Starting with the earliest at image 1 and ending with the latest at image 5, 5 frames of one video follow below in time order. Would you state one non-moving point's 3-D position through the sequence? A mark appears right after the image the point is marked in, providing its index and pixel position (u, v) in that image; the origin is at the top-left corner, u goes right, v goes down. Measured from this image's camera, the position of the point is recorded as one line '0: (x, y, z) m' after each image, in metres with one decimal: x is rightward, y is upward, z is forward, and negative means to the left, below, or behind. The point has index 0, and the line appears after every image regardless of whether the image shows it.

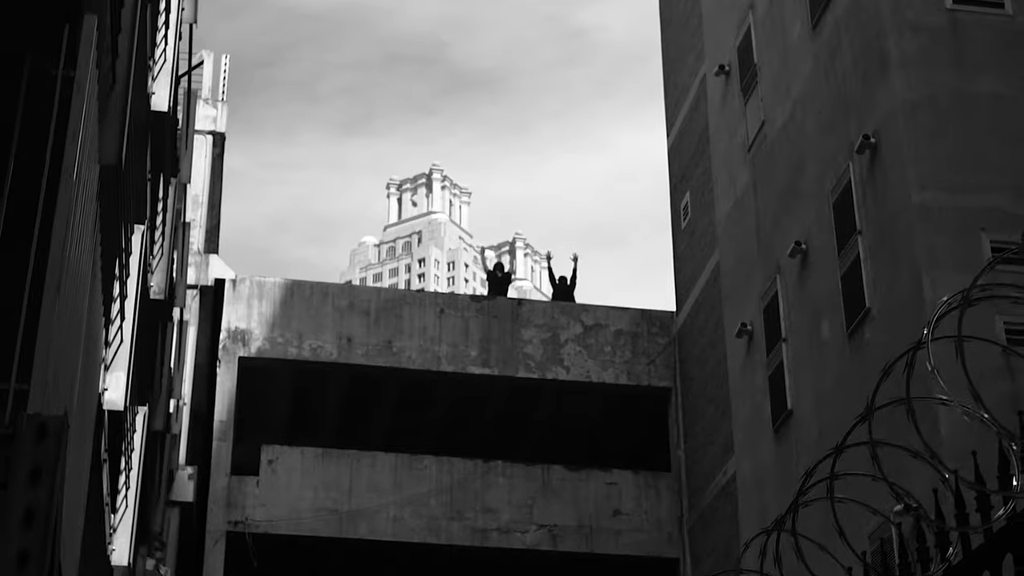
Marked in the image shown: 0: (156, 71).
0: (-4.0, +2.4, +17.9) m
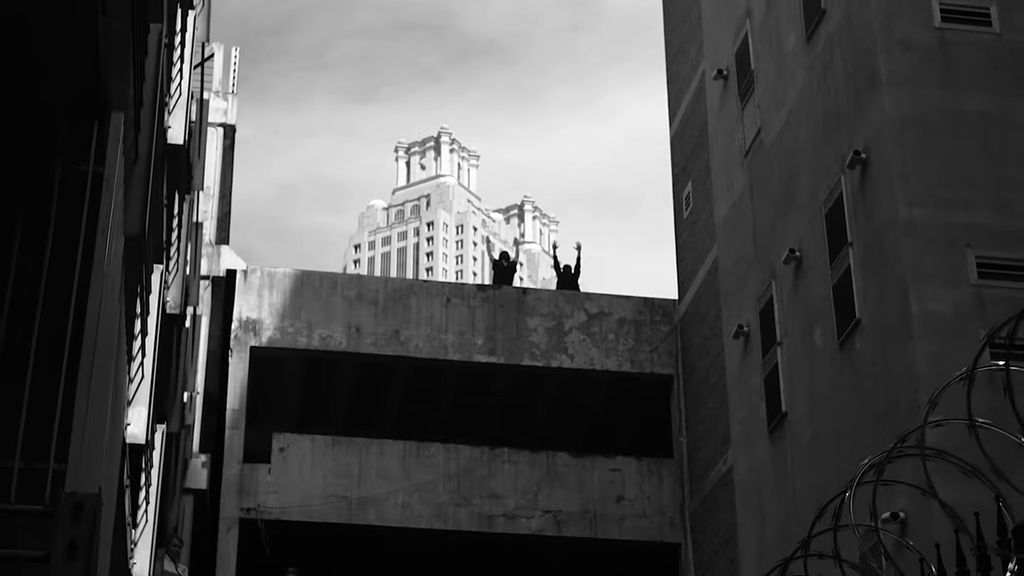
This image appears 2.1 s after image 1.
0: (-4.0, +2.1, +18.6) m
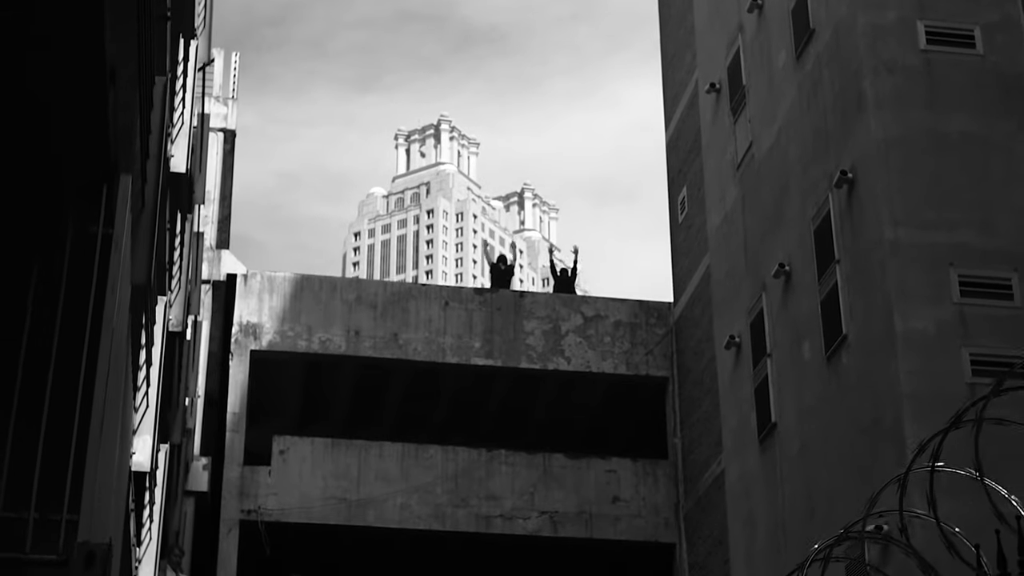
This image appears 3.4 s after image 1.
0: (-4.1, +1.9, +19.1) m
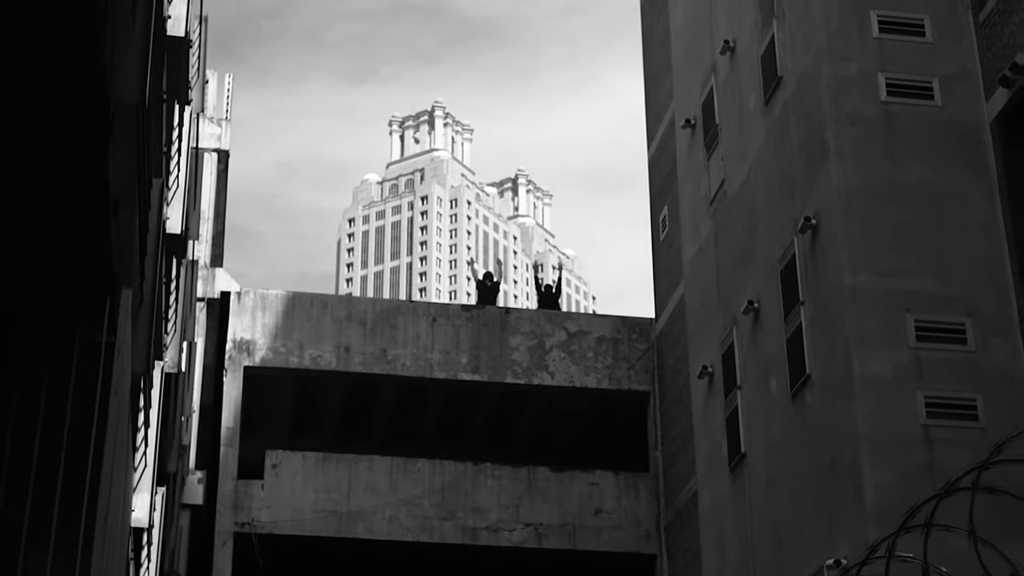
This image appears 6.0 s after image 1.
0: (-4.4, +1.2, +20.2) m
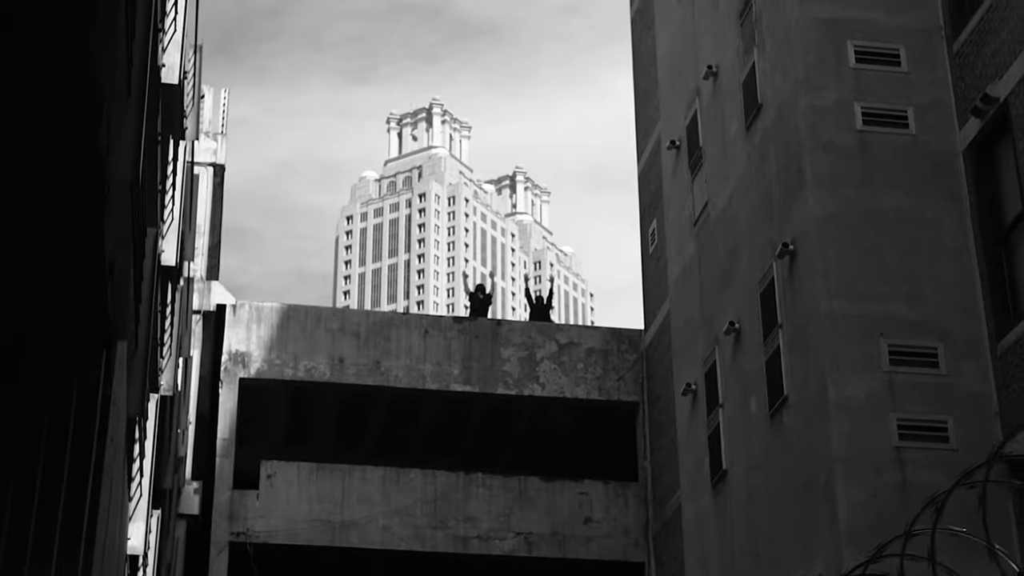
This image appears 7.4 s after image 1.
0: (-4.6, +0.8, +20.9) m
